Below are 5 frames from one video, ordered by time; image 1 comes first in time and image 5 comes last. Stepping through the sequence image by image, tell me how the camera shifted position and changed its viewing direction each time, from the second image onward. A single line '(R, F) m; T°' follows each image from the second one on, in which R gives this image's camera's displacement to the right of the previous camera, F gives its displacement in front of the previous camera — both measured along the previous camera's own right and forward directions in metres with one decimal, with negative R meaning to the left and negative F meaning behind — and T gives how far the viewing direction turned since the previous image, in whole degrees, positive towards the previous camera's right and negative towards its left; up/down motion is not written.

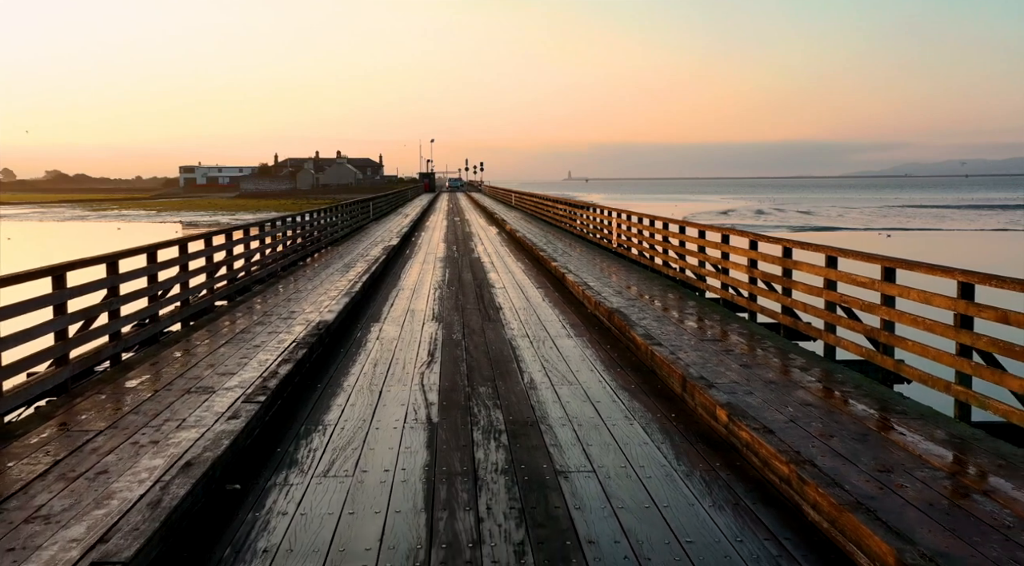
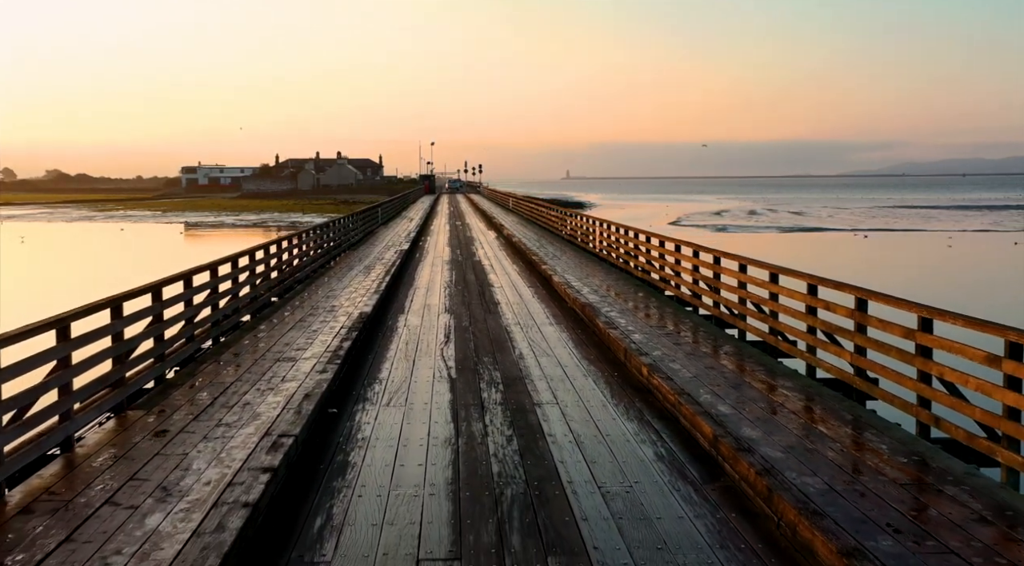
(0.0, -2.1) m; 0°
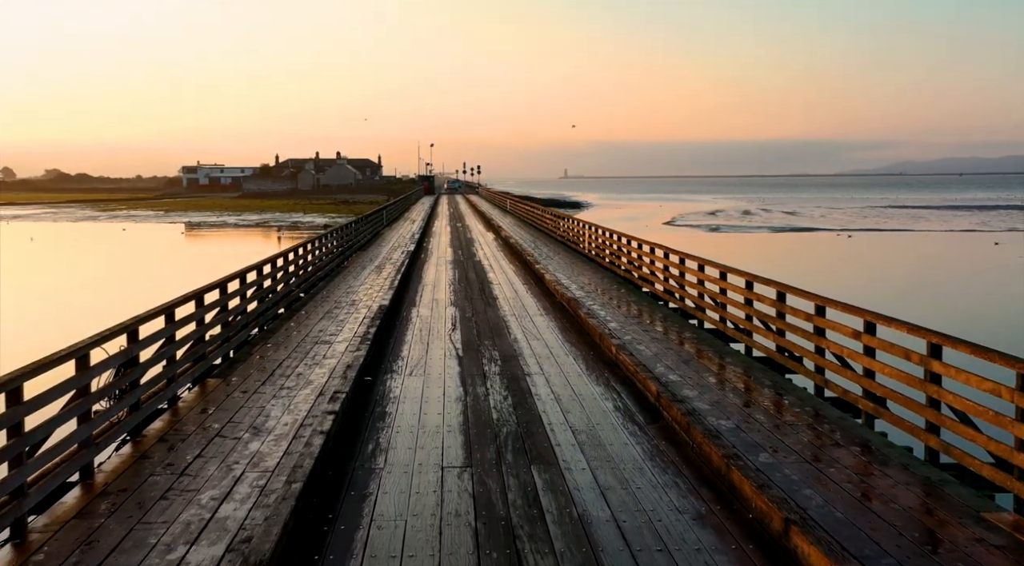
(0.0, -1.6) m; 0°
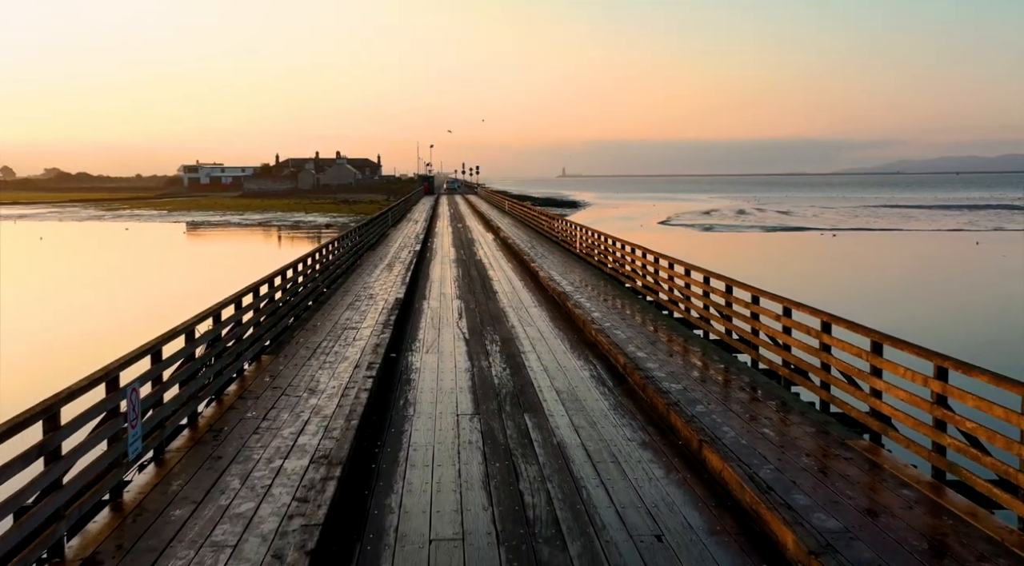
(0.0, -1.7) m; 0°
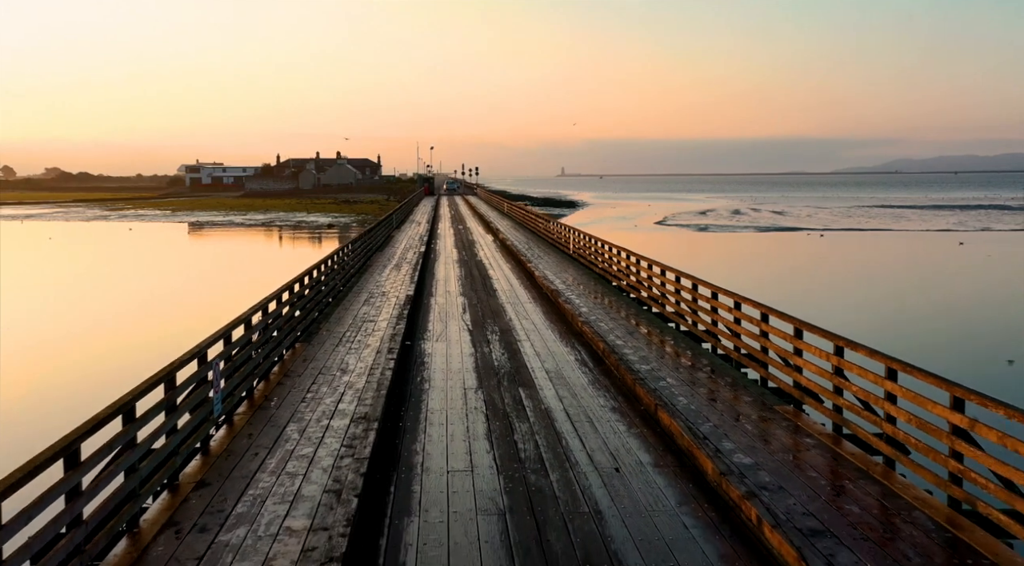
(0.0, -1.5) m; 0°
